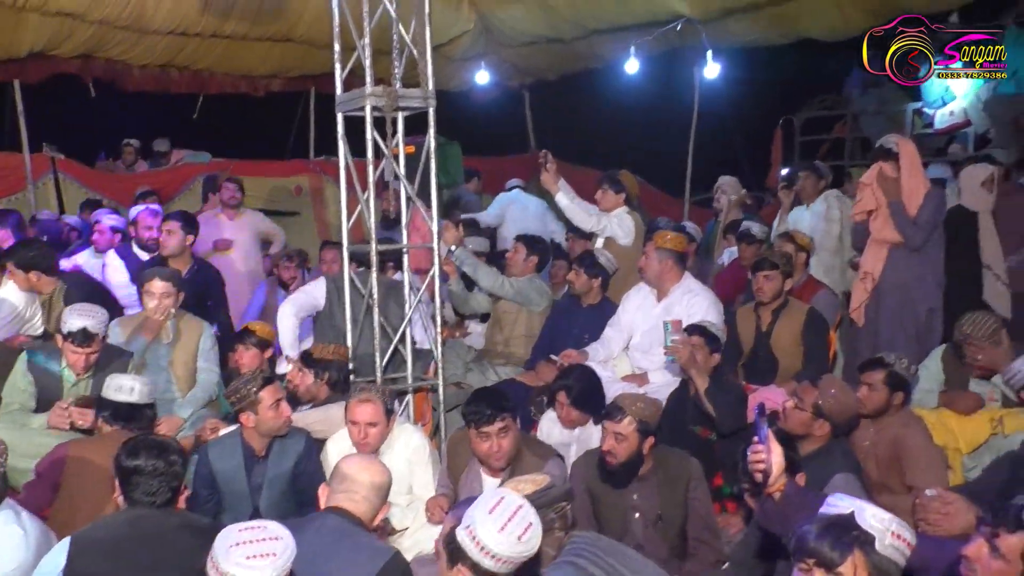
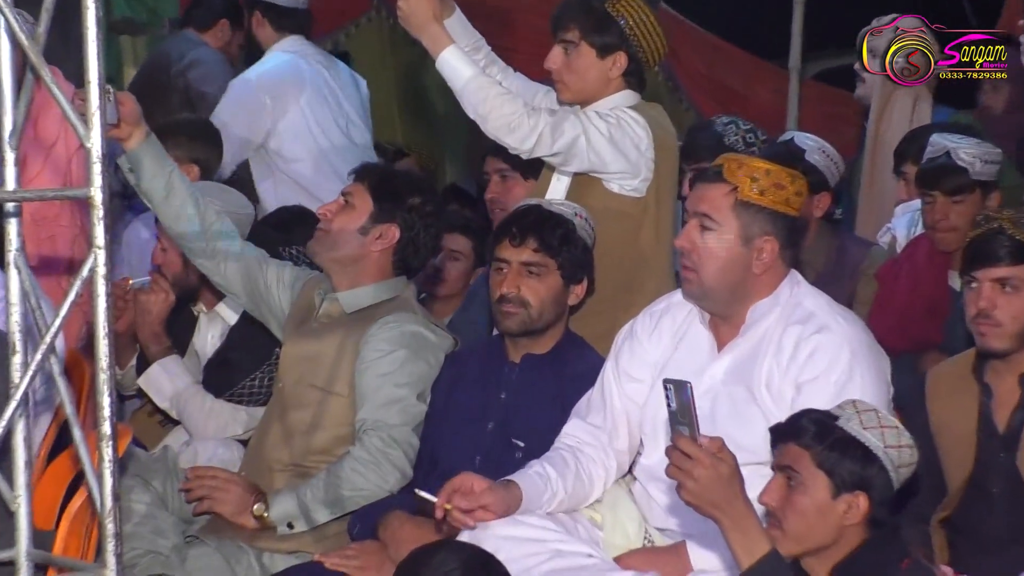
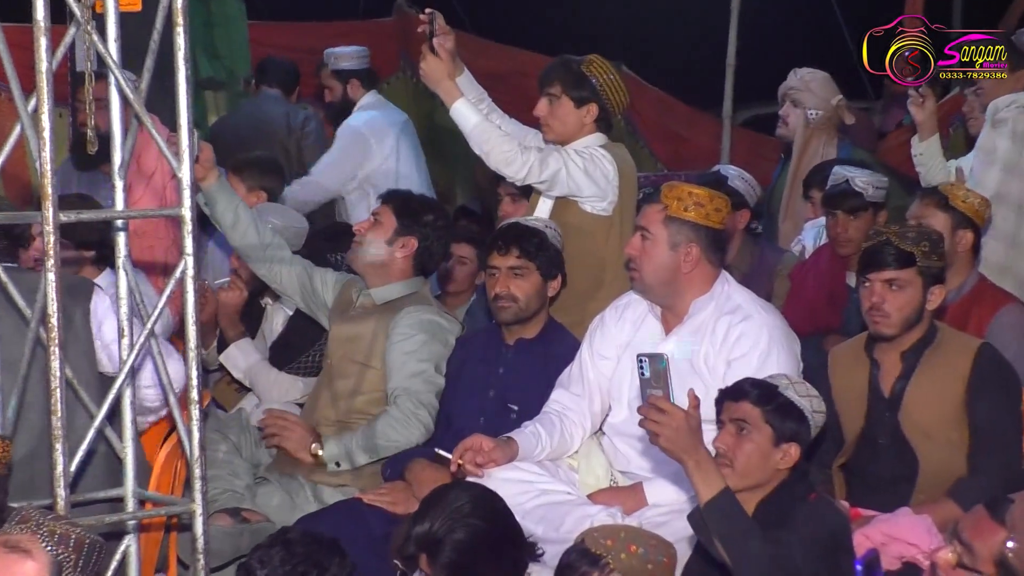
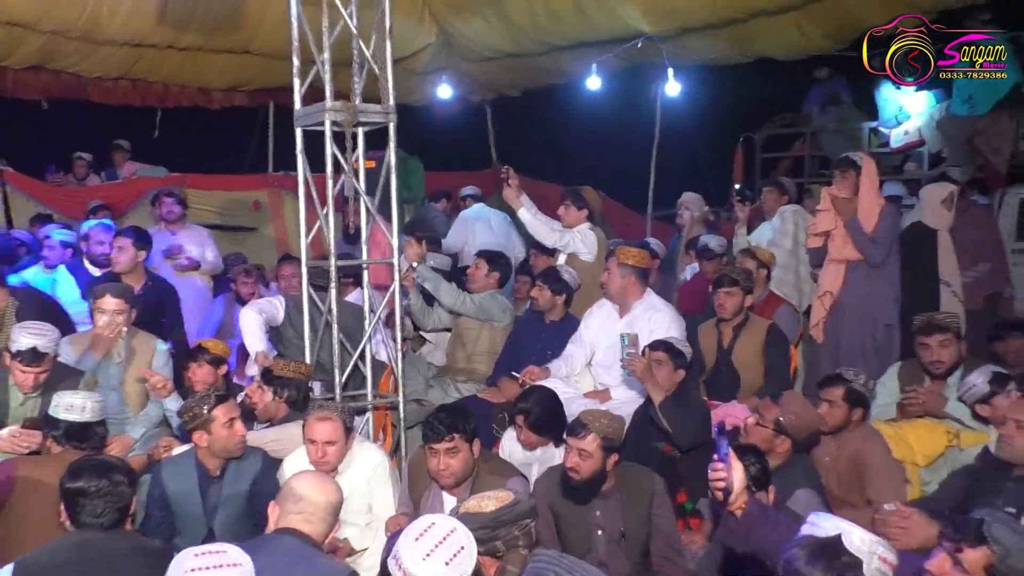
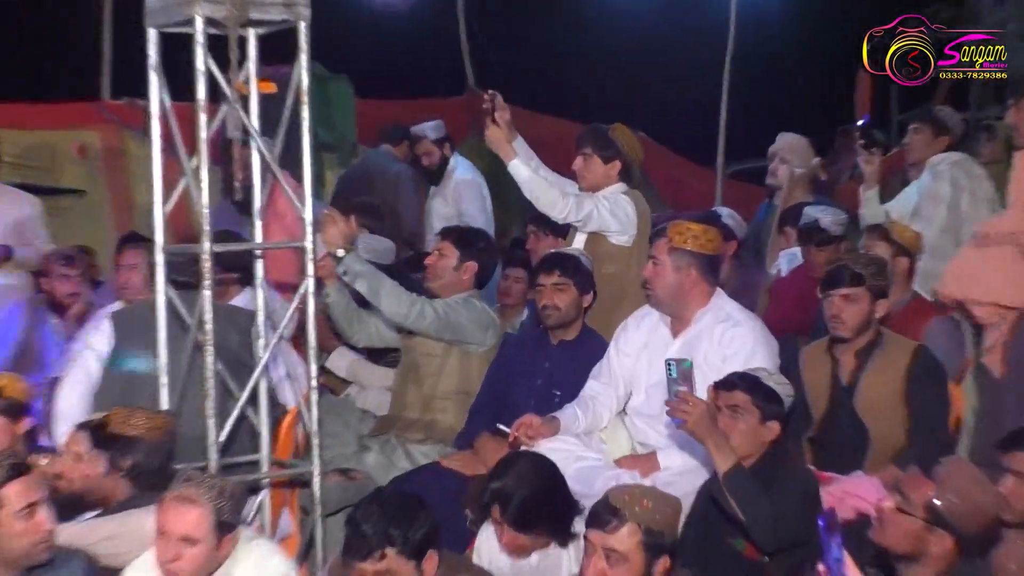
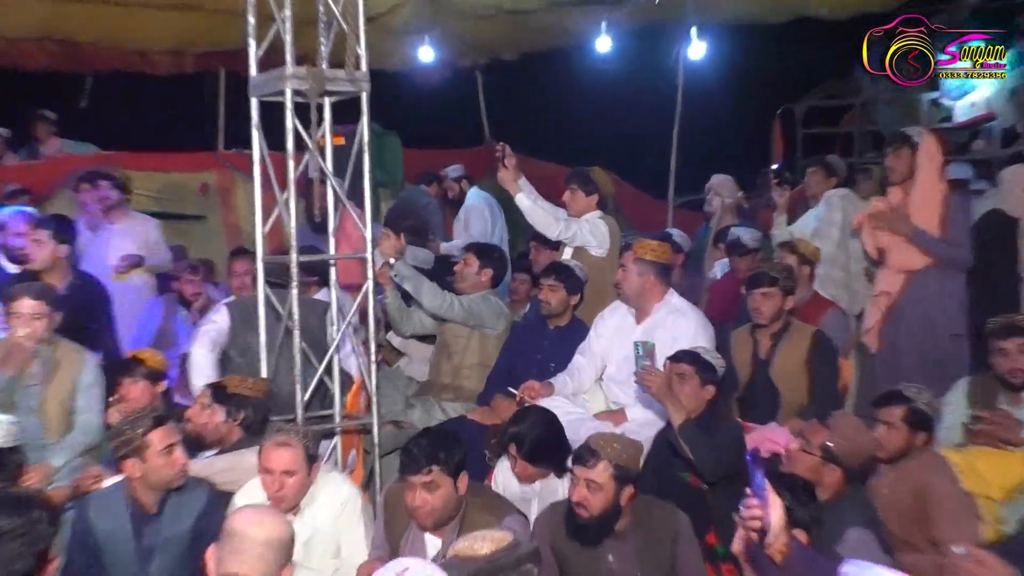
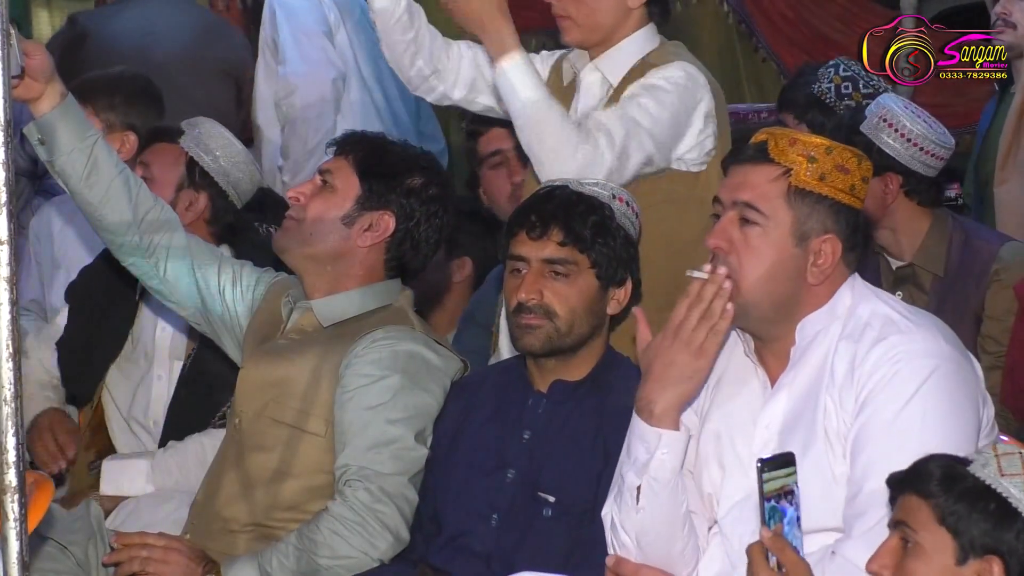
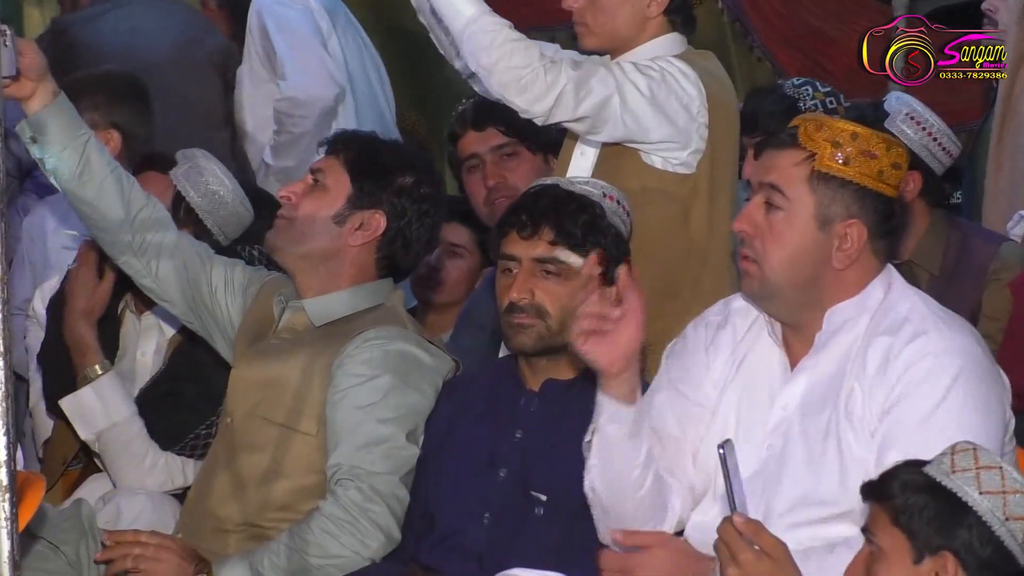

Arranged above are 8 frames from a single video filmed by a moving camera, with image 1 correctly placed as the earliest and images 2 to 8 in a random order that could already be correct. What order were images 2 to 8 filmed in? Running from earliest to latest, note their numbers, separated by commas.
4, 6, 5, 3, 2, 8, 7
